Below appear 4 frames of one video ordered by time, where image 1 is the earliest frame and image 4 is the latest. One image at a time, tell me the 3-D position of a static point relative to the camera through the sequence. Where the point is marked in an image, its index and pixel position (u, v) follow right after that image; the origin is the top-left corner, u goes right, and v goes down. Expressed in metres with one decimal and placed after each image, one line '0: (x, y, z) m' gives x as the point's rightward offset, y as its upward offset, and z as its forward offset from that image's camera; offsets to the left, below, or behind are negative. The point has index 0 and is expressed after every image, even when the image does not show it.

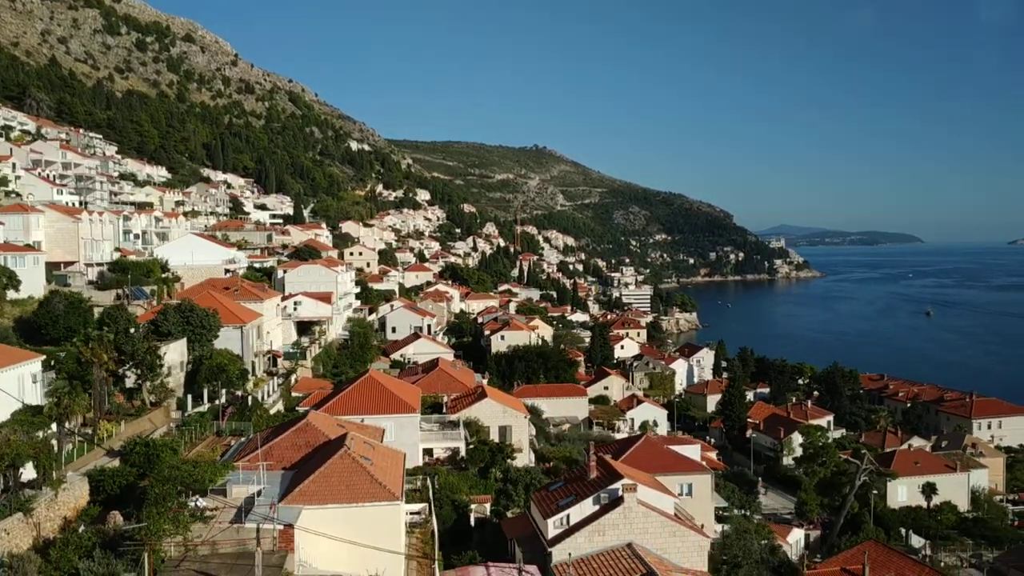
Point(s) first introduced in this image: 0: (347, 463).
0: (-2.7, -2.9, +15.3) m
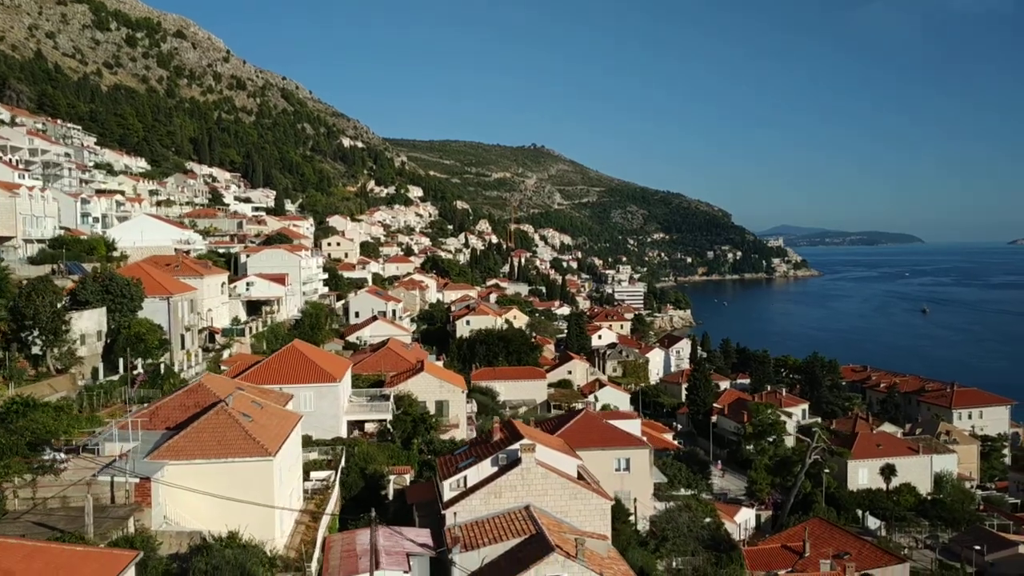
0: (-4.5, -2.0, +14.6) m
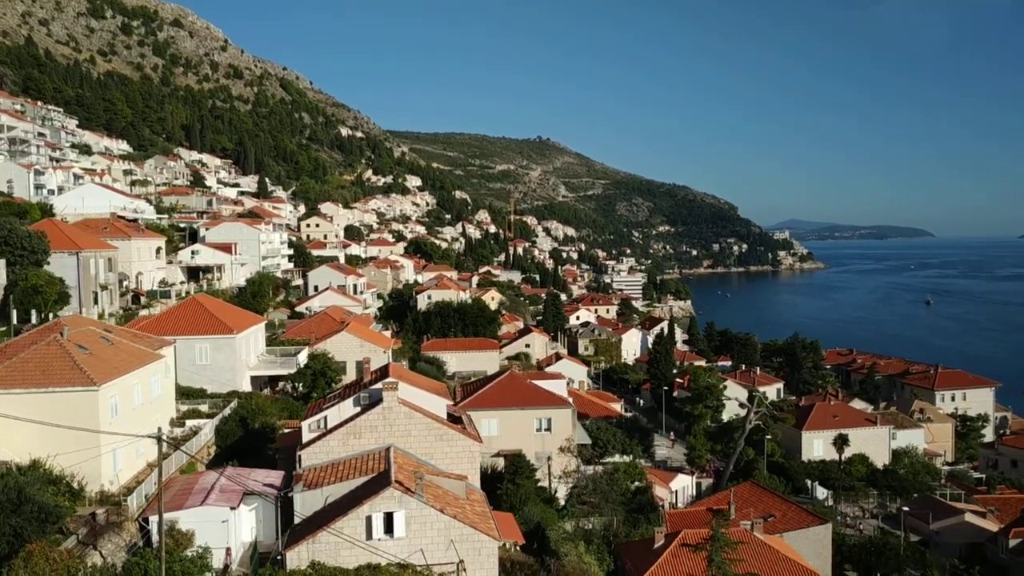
0: (-6.7, -0.9, +13.7) m
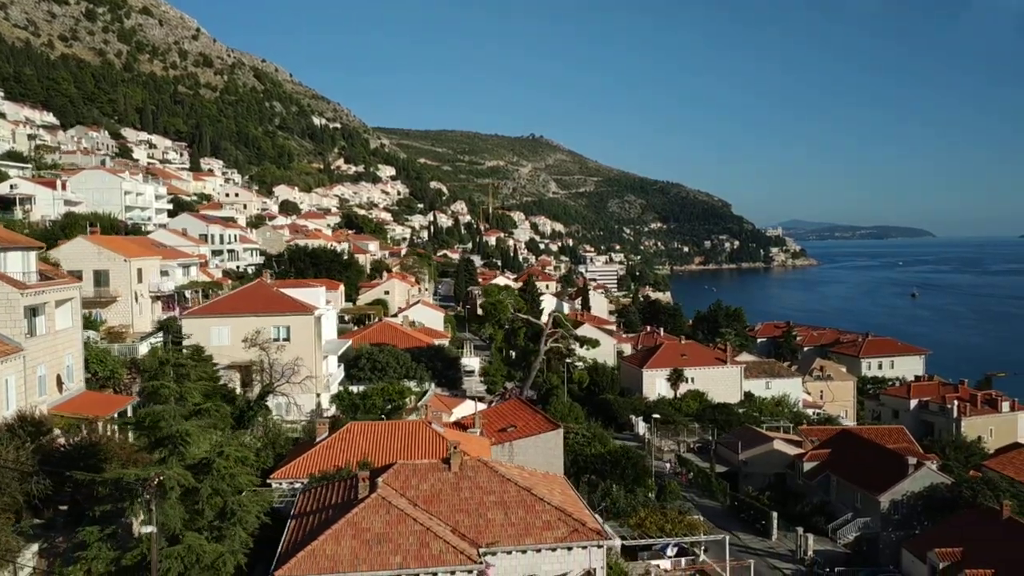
0: (-12.8, +1.6, +11.4) m
